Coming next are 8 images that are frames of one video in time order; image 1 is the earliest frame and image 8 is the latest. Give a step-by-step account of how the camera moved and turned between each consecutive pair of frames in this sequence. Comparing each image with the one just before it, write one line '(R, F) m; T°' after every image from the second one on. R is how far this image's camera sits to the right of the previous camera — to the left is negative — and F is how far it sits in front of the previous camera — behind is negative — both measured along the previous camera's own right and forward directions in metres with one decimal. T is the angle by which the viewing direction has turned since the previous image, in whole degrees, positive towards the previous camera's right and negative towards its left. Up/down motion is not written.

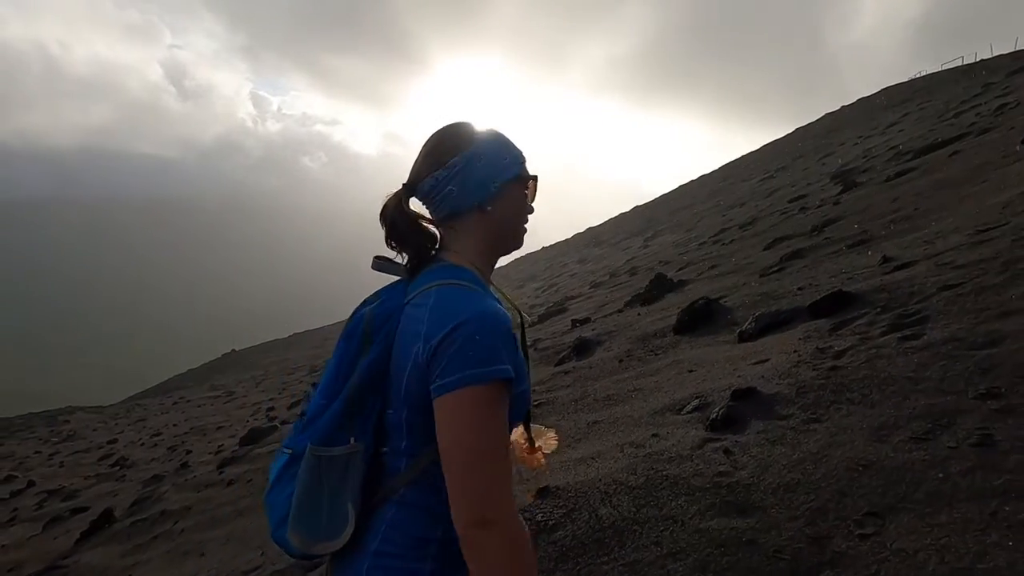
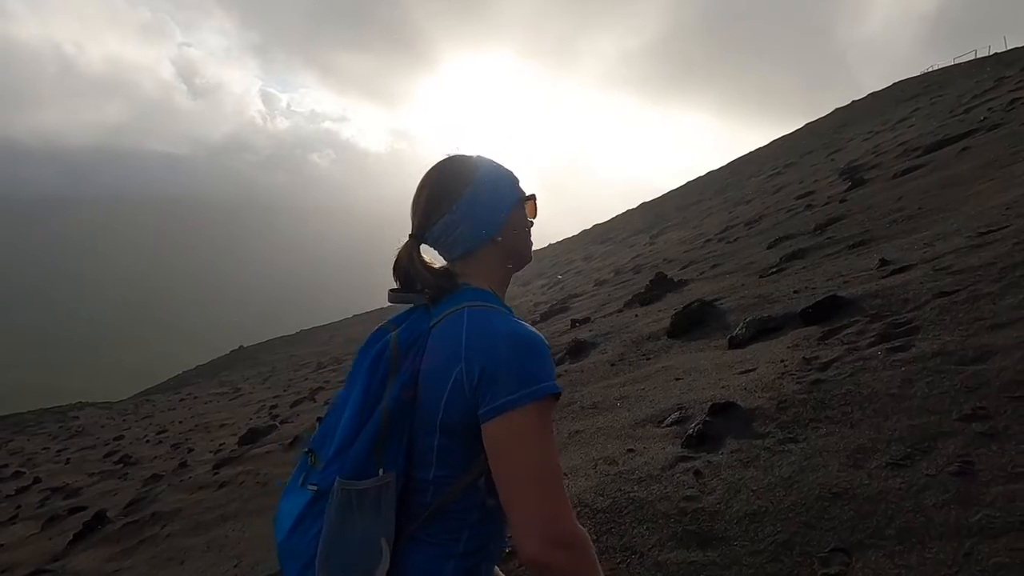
(+0.2, +0.2) m; -1°
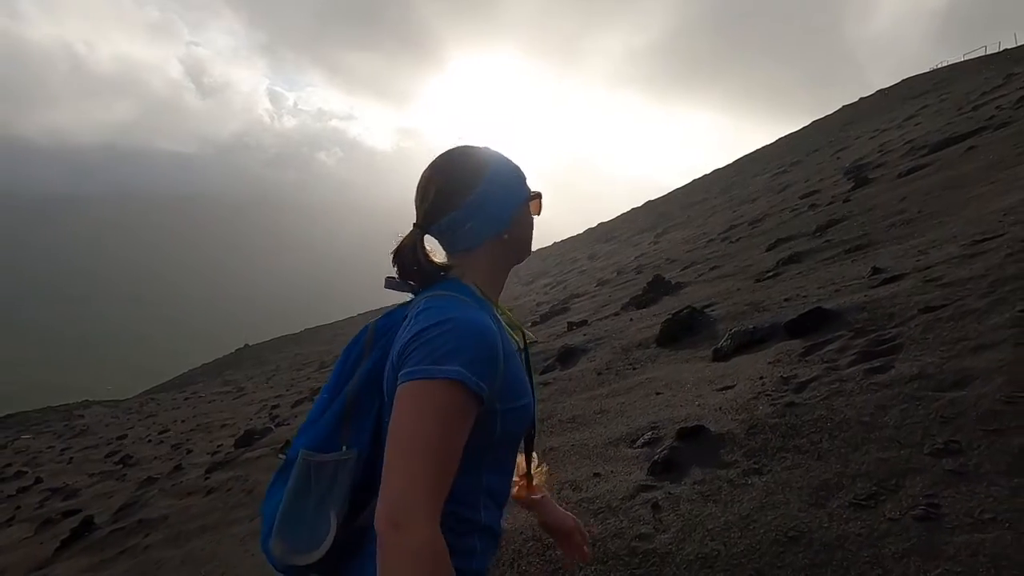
(+0.2, +0.2) m; -1°
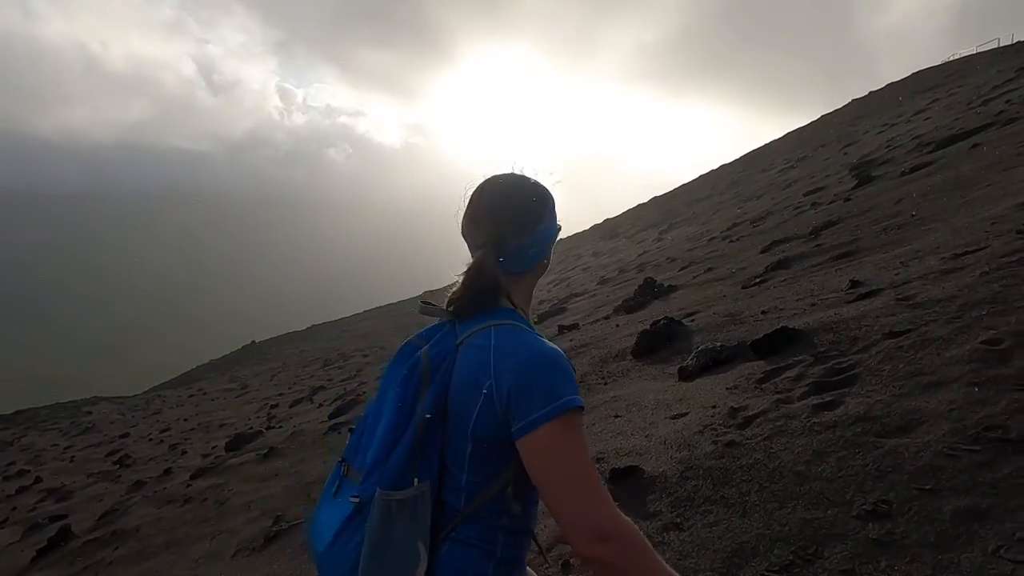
(+0.4, +0.2) m; -1°
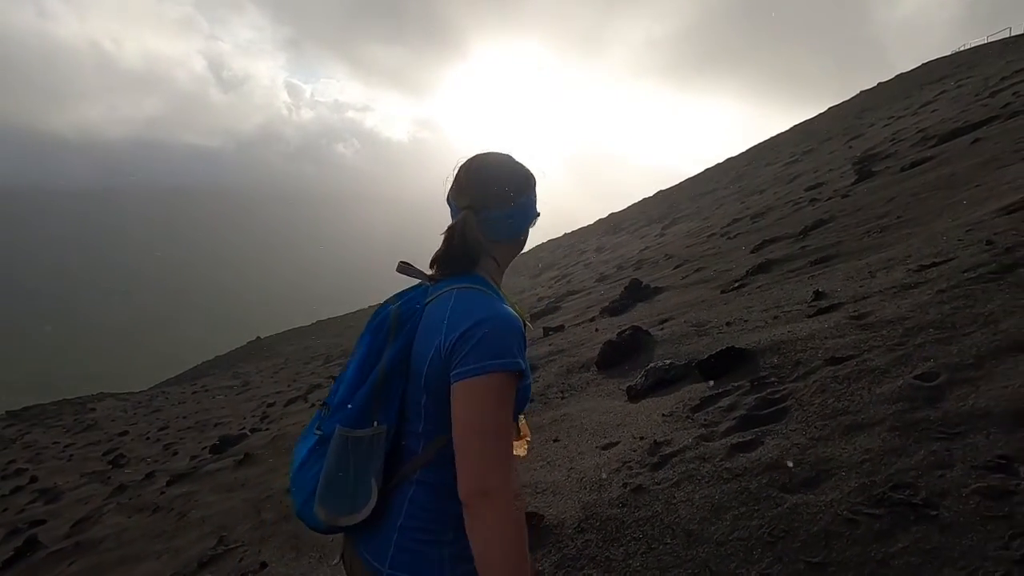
(+0.5, +0.3) m; -1°
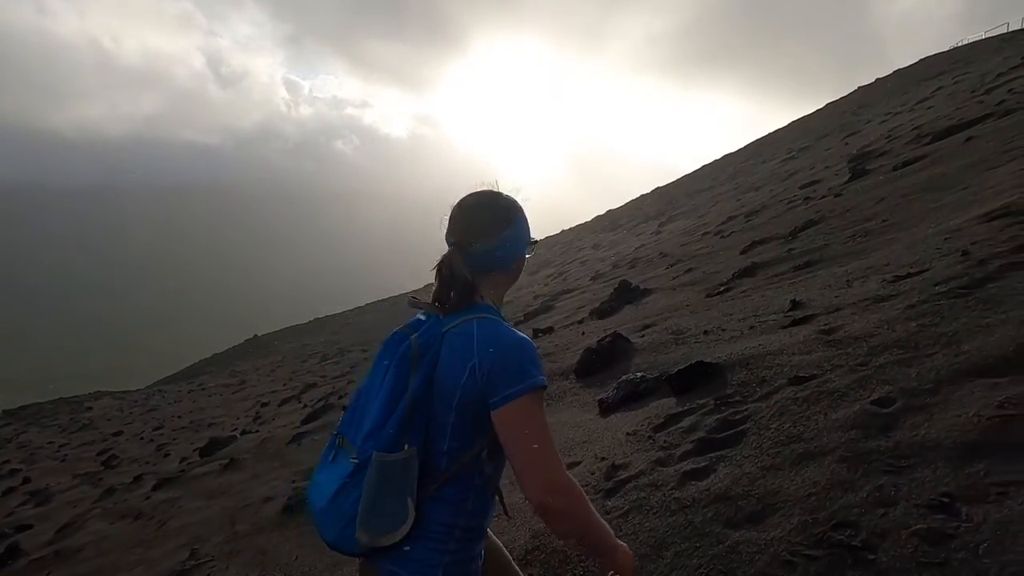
(+0.2, +0.1) m; 0°
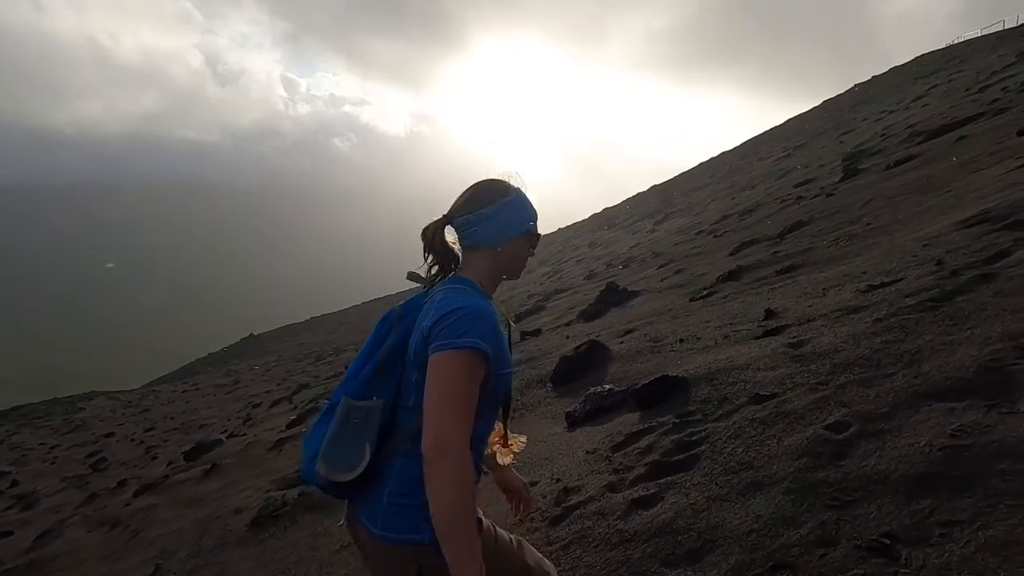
(+0.2, +0.1) m; 0°
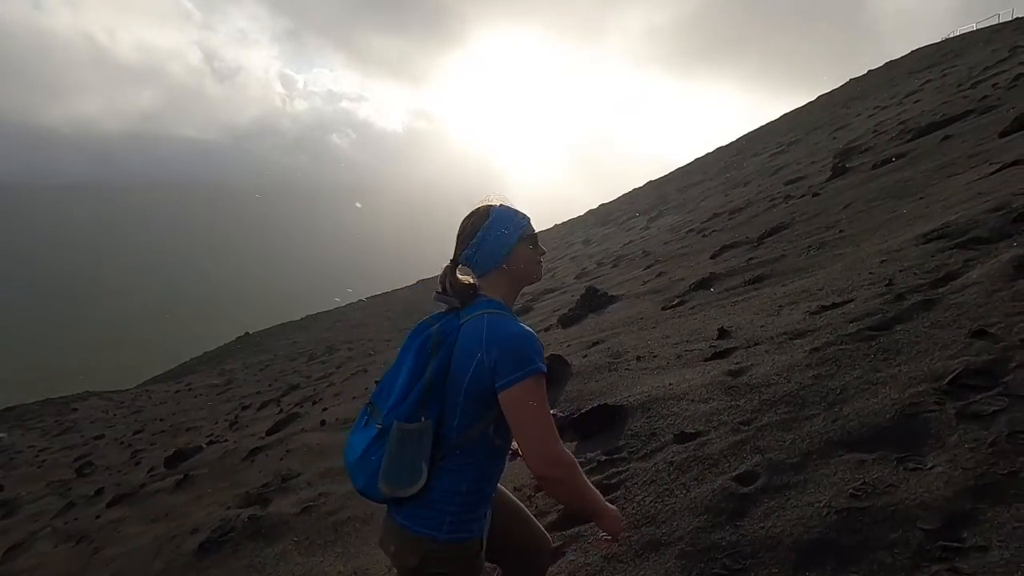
(+0.4, +0.1) m; 0°
